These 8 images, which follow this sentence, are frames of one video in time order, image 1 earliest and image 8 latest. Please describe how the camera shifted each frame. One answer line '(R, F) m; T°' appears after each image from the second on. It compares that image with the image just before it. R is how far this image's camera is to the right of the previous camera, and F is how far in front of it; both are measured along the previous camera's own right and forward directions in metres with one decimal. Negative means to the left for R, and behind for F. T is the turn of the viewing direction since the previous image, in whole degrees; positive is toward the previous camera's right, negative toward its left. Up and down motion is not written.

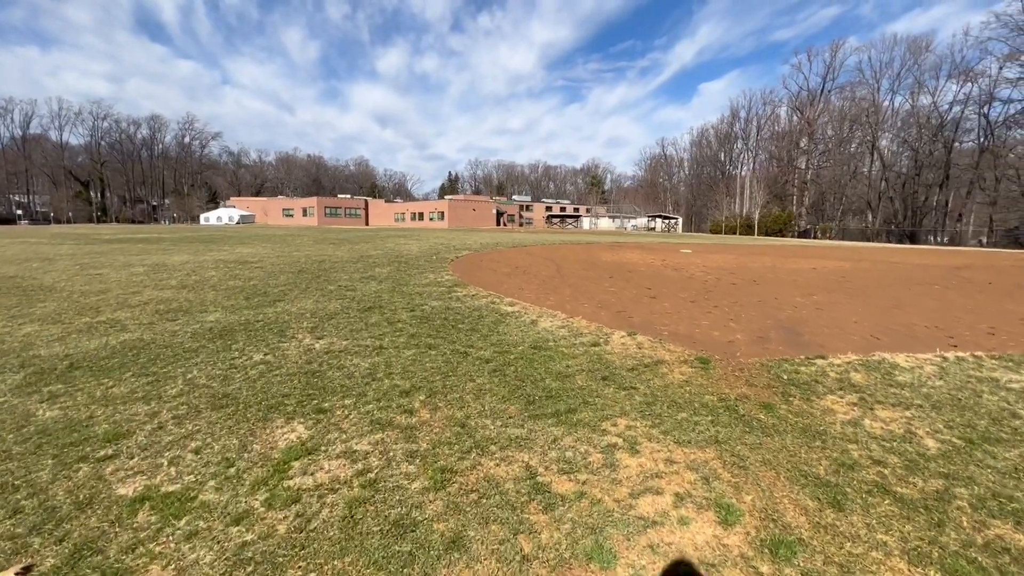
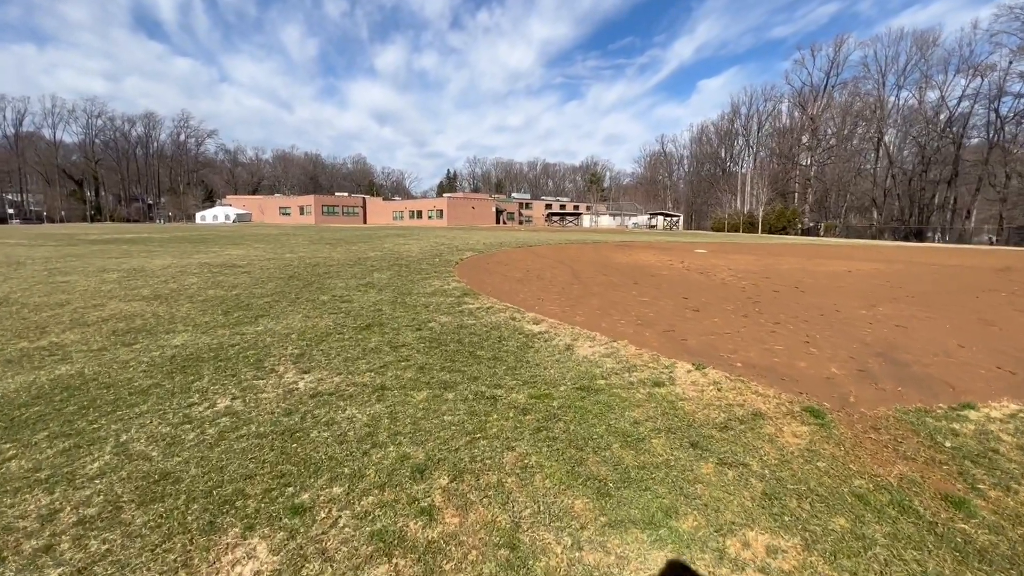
(-0.3, +1.0) m; 0°
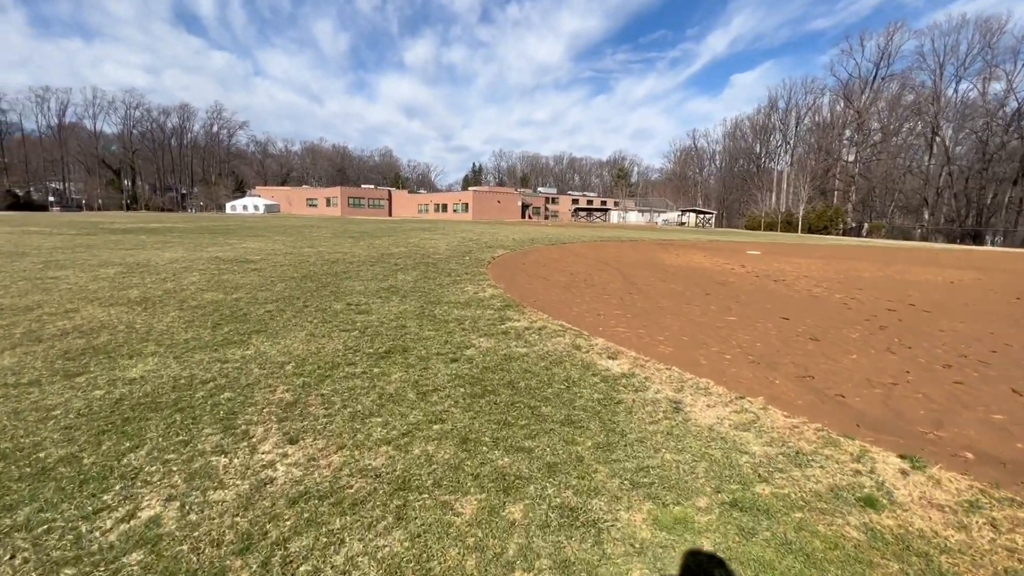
(-0.4, +1.4) m; -3°
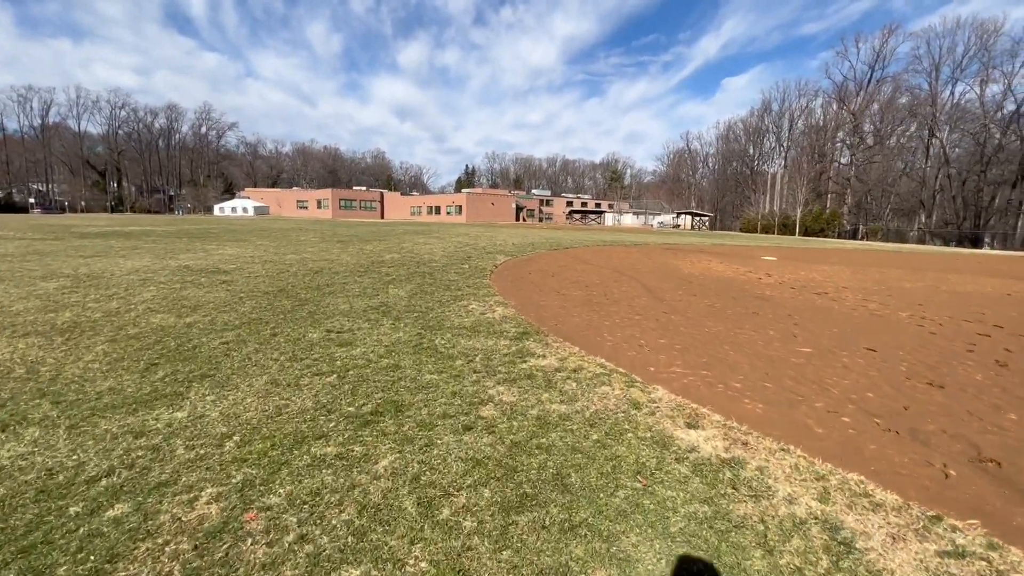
(-0.3, +1.2) m; +1°
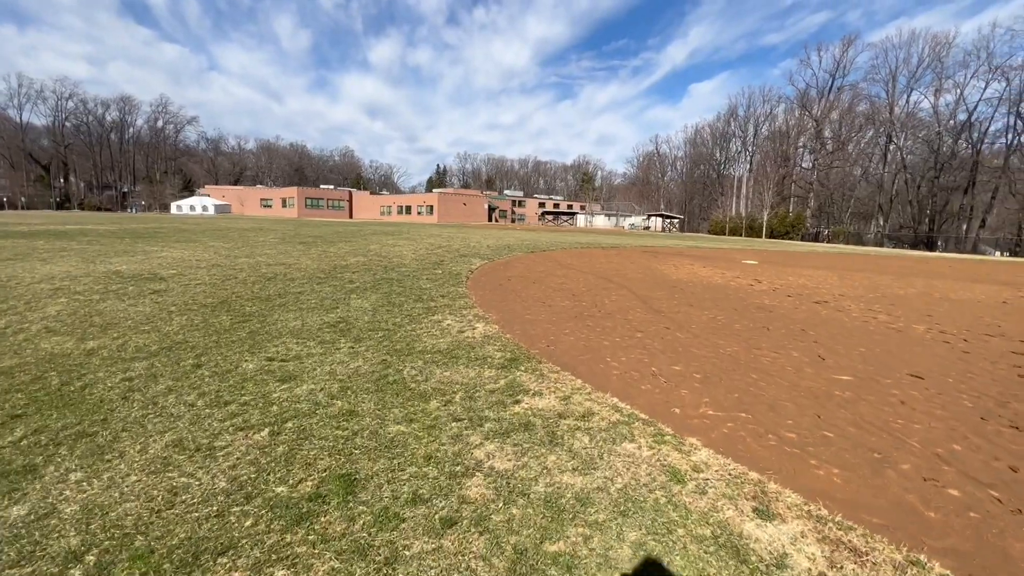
(-0.1, +0.9) m; +3°
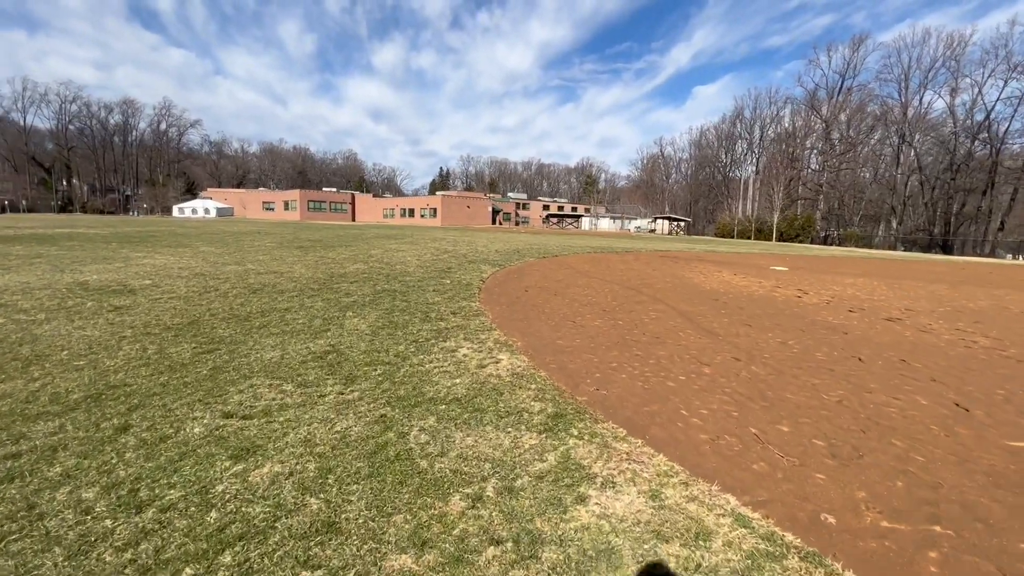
(-0.3, +1.1) m; 0°
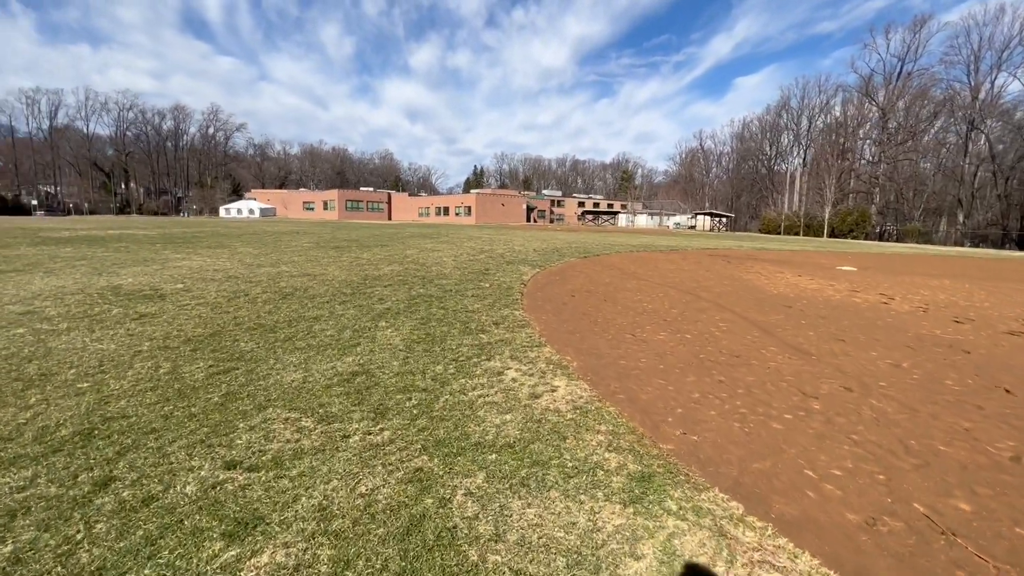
(-0.2, +0.7) m; -4°
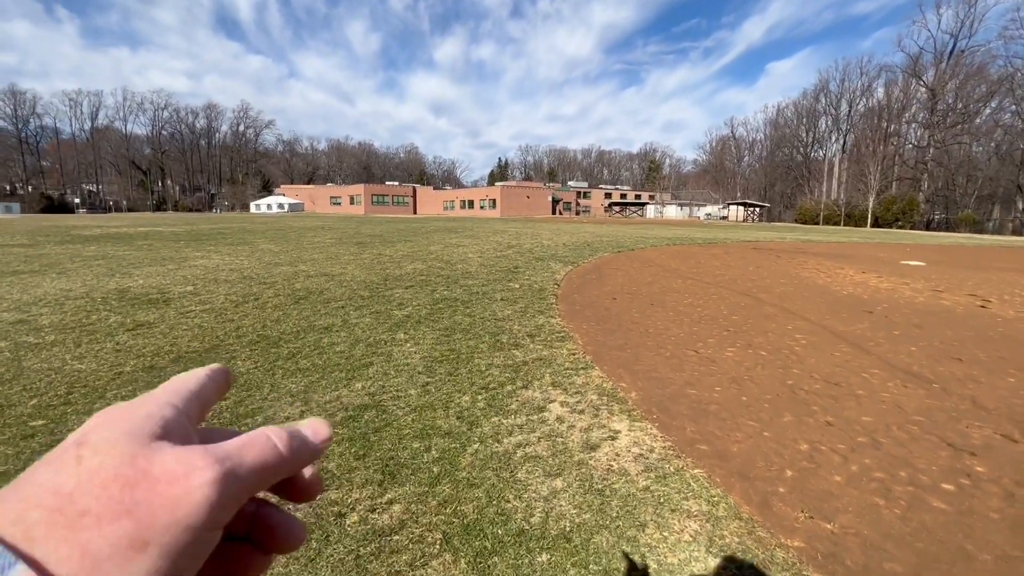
(-0.1, +0.8) m; -3°
